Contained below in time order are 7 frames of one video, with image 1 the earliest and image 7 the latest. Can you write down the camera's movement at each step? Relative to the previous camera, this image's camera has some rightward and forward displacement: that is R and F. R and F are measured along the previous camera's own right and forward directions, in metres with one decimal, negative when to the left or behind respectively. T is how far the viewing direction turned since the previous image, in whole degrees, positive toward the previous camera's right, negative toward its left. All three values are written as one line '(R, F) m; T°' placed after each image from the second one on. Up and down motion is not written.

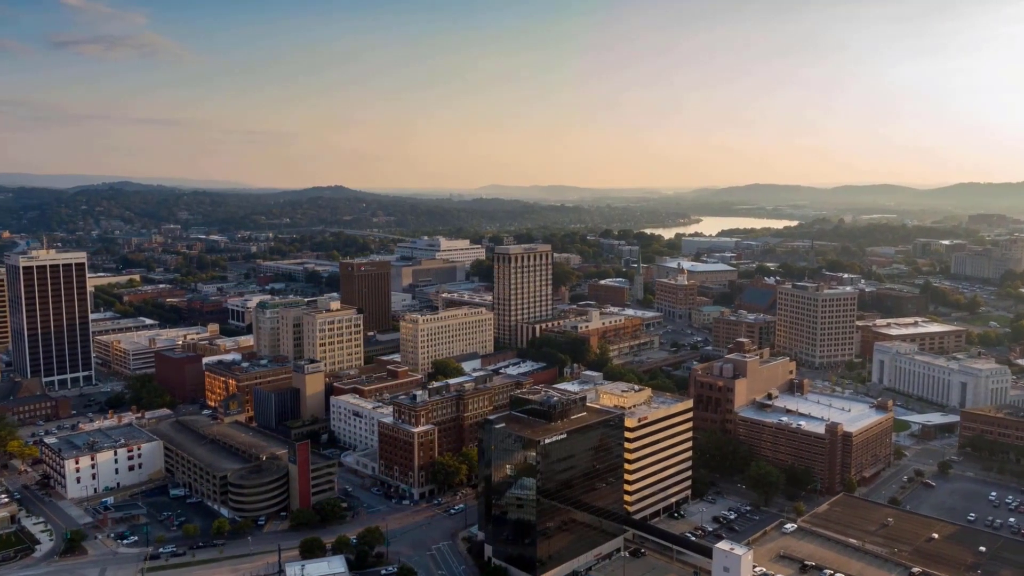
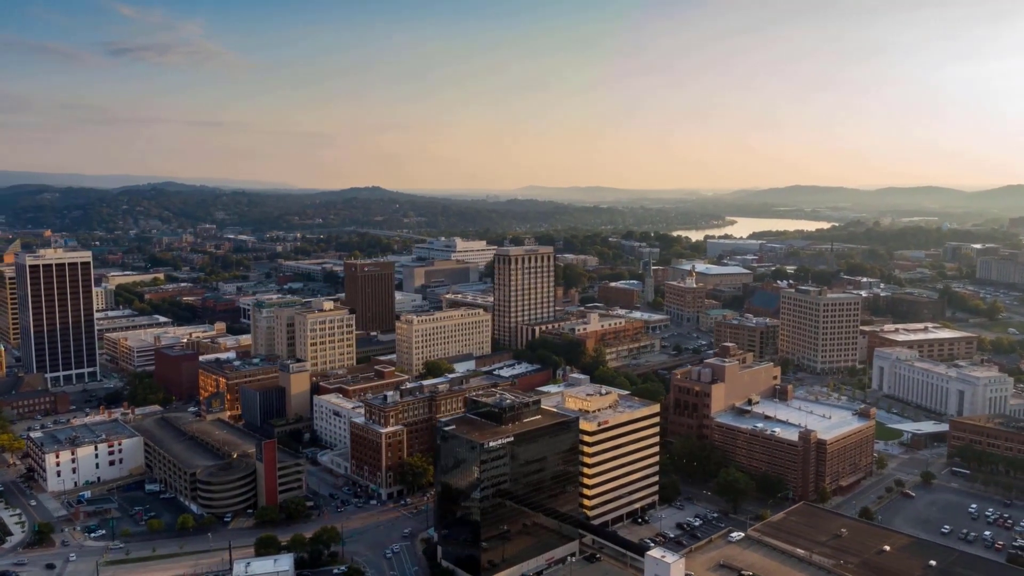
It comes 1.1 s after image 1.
(+4.0, +0.2) m; -3°
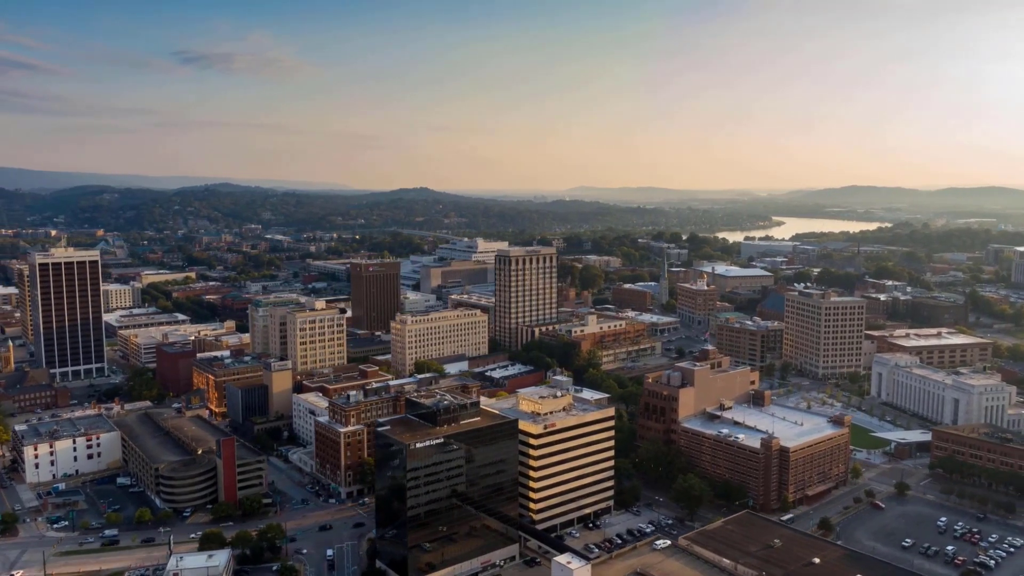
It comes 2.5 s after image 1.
(+5.3, +0.3) m; -4°
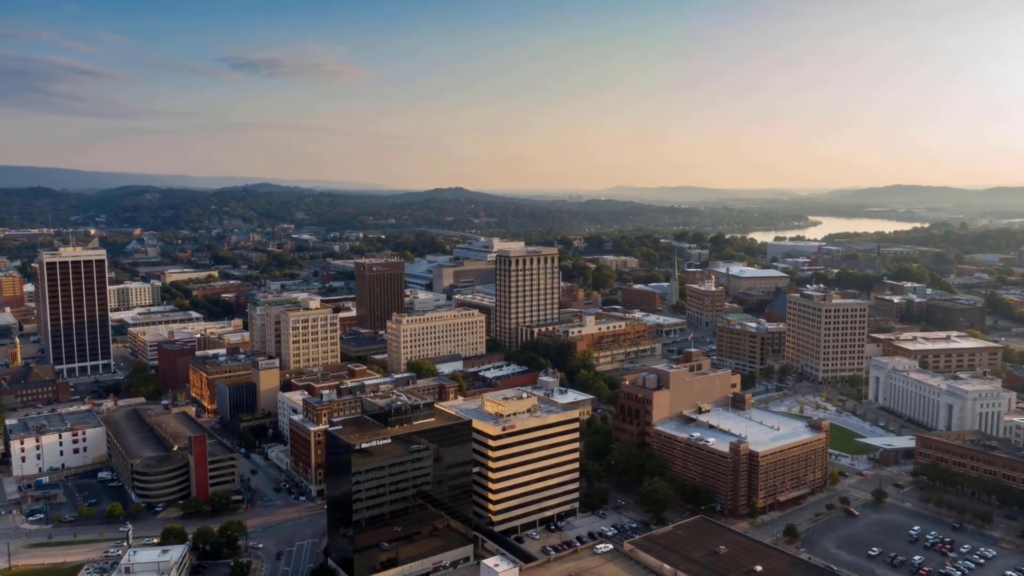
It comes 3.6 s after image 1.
(+4.0, +0.2) m; -3°
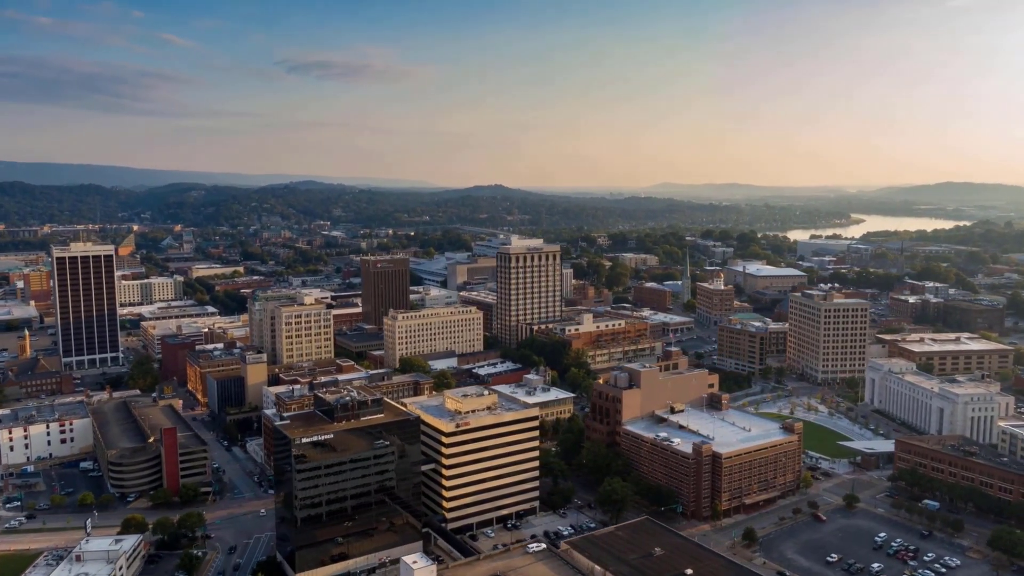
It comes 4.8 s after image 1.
(+4.4, +0.3) m; -3°
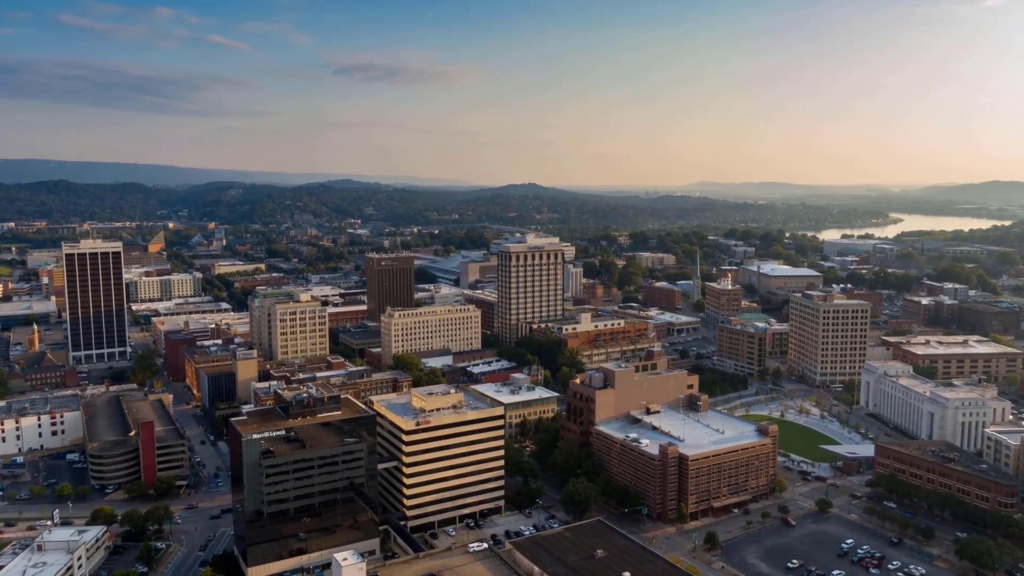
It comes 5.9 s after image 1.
(+3.8, +0.2) m; -3°
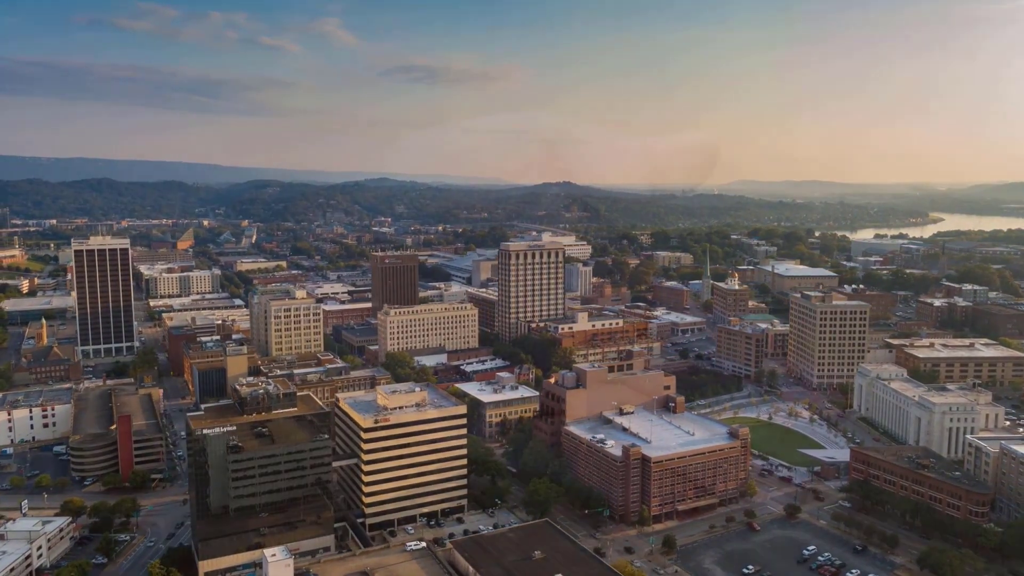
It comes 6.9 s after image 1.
(+3.9, +0.2) m; -3°
